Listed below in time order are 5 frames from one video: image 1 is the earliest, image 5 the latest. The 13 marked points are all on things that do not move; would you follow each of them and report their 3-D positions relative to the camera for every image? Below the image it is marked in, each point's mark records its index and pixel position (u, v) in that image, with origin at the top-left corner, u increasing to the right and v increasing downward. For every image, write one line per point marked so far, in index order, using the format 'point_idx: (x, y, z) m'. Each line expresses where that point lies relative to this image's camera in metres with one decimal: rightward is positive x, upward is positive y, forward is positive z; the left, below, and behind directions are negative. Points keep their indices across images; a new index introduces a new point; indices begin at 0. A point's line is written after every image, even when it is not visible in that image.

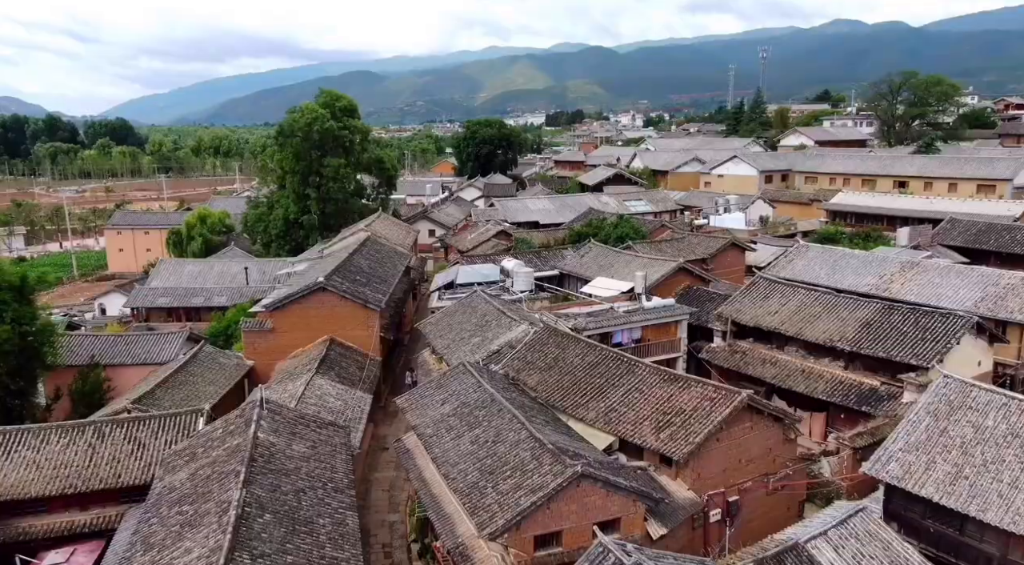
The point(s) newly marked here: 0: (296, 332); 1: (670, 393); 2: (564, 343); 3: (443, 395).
0: (-5.8, -1.3, +20.0) m
1: (+2.8, -2.0, +13.1) m
2: (+1.1, -1.3, +15.8) m
3: (-1.3, -2.2, +14.4) m
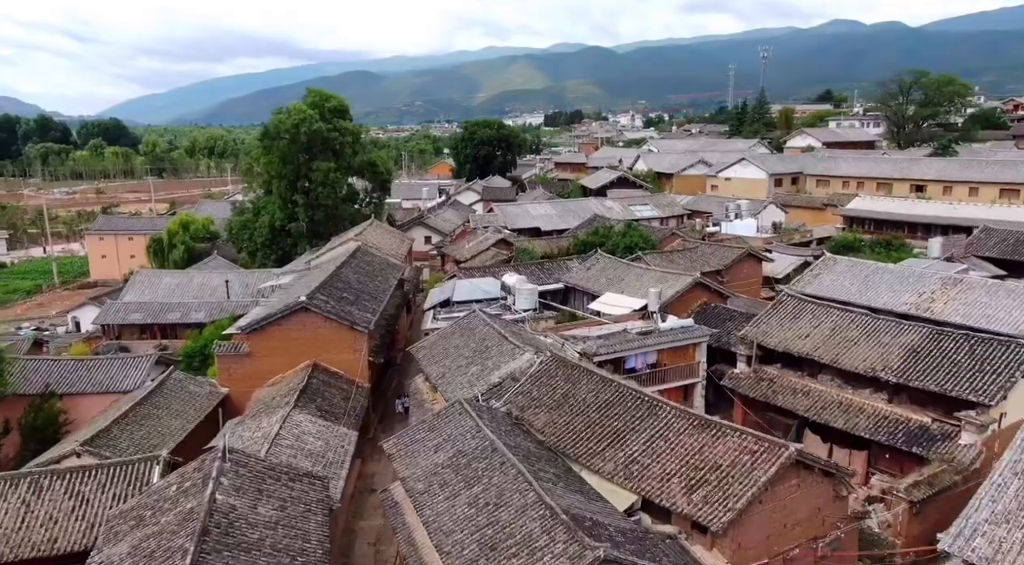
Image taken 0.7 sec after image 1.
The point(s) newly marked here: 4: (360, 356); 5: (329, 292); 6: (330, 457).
0: (-5.8, -1.8, +18.0) m
1: (+2.9, -2.4, +11.2) m
2: (+1.2, -1.8, +13.8) m
3: (-1.3, -2.7, +12.5) m
4: (-3.7, -1.8, +18.3) m
5: (-4.8, -0.2, +19.5) m
6: (-3.4, -3.3, +14.0) m
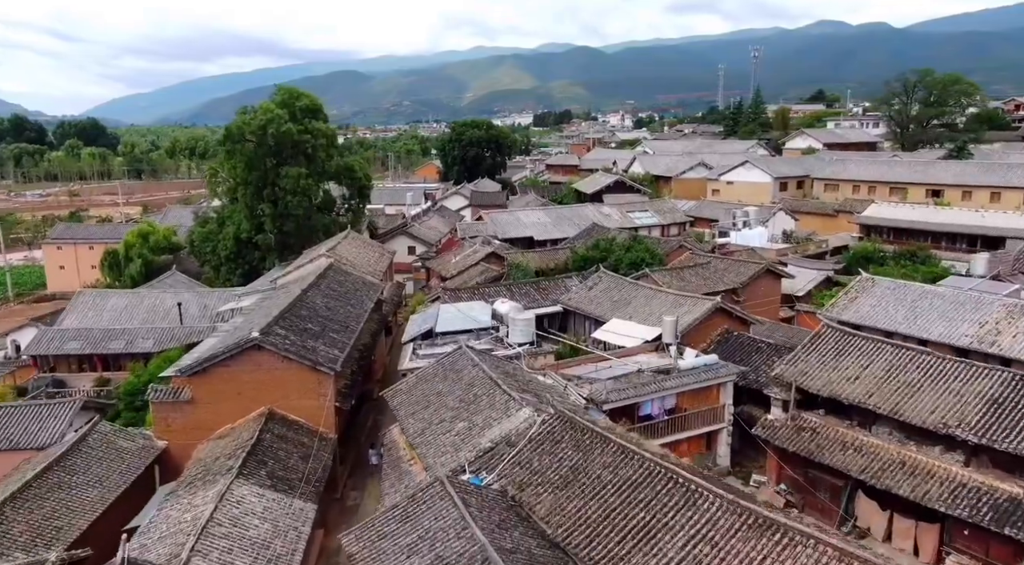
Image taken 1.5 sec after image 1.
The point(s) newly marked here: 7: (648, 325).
0: (-5.9, -2.5, +15.1) m
1: (+2.8, -3.1, +8.4) m
2: (+1.1, -2.4, +11.0) m
3: (-1.3, -3.3, +9.7) m
4: (-3.9, -2.5, +15.4) m
5: (-5.0, -0.9, +16.6) m
6: (-3.5, -3.9, +11.1) m
7: (+3.4, -1.1, +18.5) m
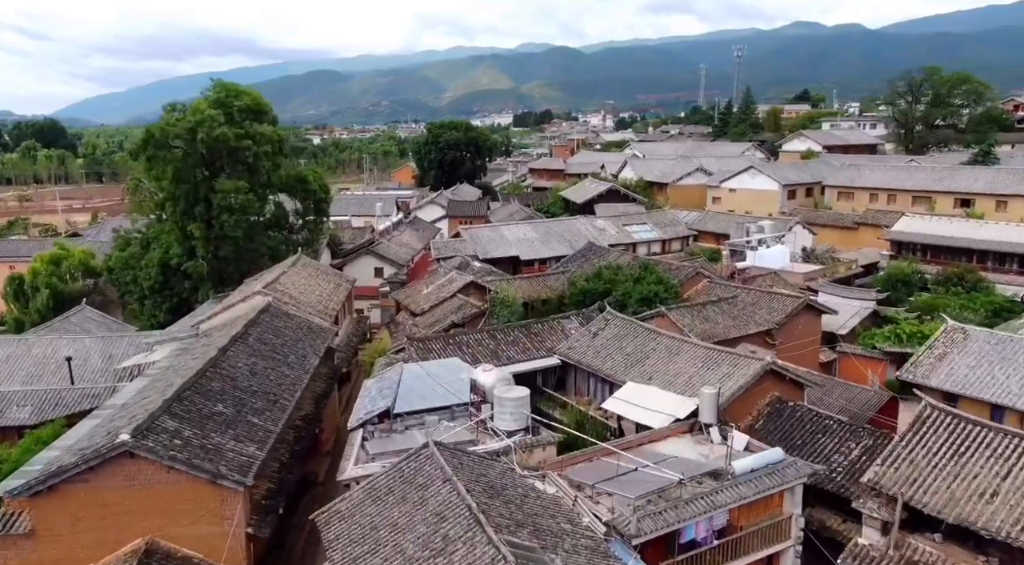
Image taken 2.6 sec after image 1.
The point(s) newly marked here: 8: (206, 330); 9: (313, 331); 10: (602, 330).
0: (-6.1, -3.6, +10.4) m
1: (+2.8, -4.1, +3.9) m
2: (+1.0, -3.5, +6.5) m
3: (-1.4, -4.4, +5.1) m
4: (-4.1, -3.6, +10.7) m
5: (-5.2, -2.0, +11.9) m
6: (-3.5, -5.0, +6.5) m
7: (+3.1, -2.1, +14.1) m
8: (-7.4, -1.1, +17.9) m
9: (-4.8, -1.1, +18.0) m
10: (+2.1, -1.1, +17.4) m
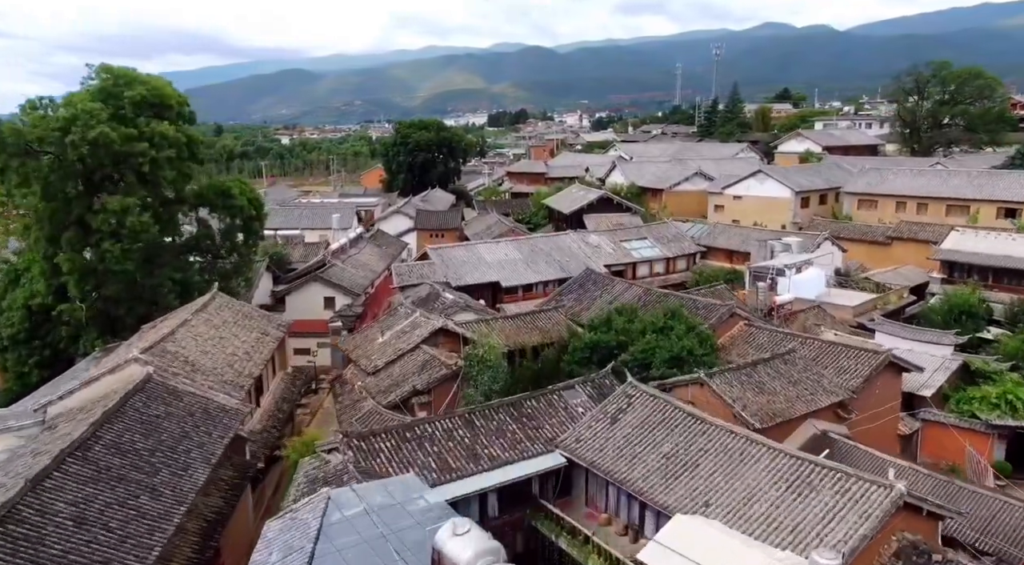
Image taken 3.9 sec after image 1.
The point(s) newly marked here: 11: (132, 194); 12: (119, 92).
0: (-6.1, -4.7, +5.0) m
1: (+3.0, -5.1, -1.2) m
2: (+1.1, -4.5, +1.3) m
3: (-1.2, -5.4, -0.2) m
4: (-4.1, -4.7, +5.3) m
5: (-5.3, -3.1, +6.5) m
6: (-3.4, -6.1, +1.1) m
7: (+3.0, -3.1, +8.9) m
8: (-7.7, -2.2, +12.4) m
9: (-5.1, -2.2, +12.6) m
10: (+1.8, -2.1, +12.2) m
11: (-9.0, +2.2, +17.8) m
12: (-9.8, +4.9, +18.9) m
